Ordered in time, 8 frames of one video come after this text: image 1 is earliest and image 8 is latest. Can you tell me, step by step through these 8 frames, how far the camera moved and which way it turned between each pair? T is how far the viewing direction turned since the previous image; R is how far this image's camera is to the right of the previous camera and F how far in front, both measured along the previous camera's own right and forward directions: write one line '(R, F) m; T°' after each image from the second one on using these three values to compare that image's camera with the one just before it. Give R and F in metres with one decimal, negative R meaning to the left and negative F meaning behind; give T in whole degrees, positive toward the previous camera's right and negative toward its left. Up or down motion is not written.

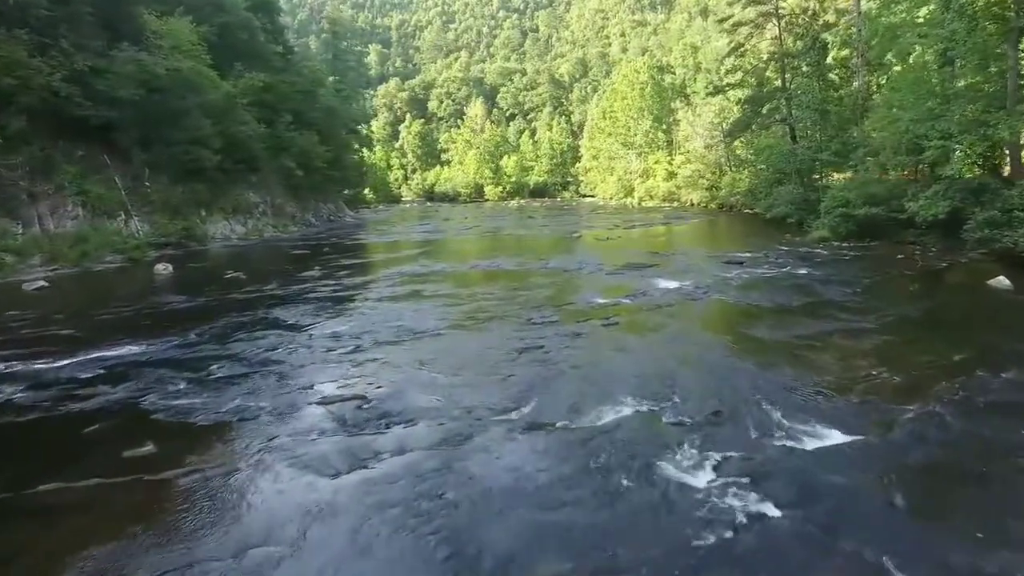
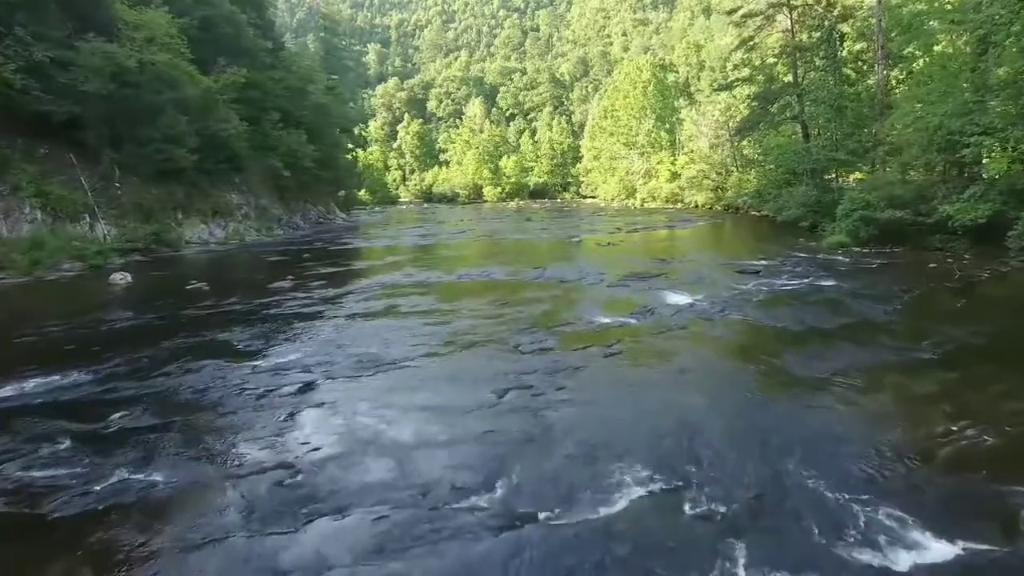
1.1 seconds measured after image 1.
(+0.2, +1.7) m; 0°
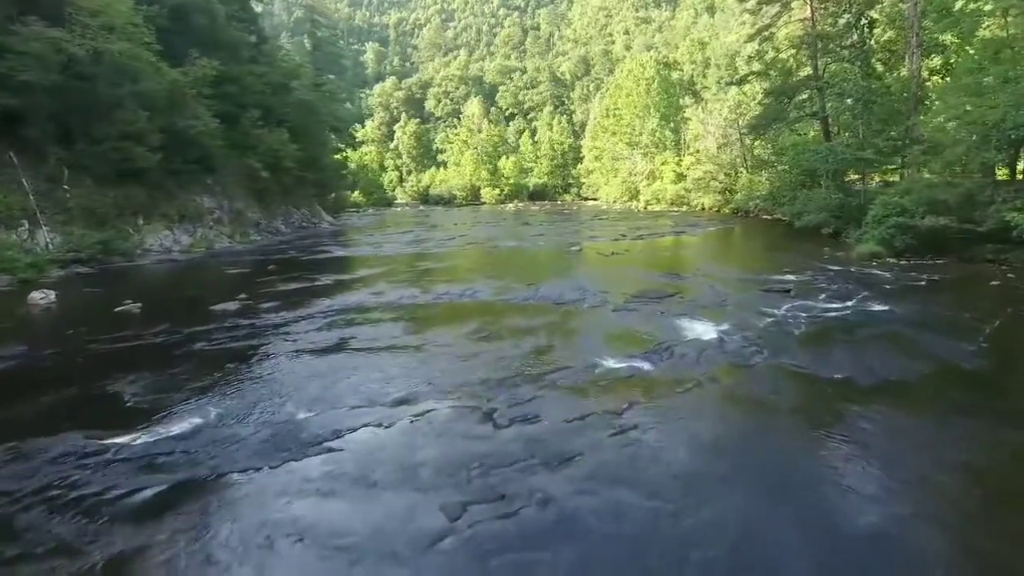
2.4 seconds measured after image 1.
(+0.2, +2.5) m; 0°
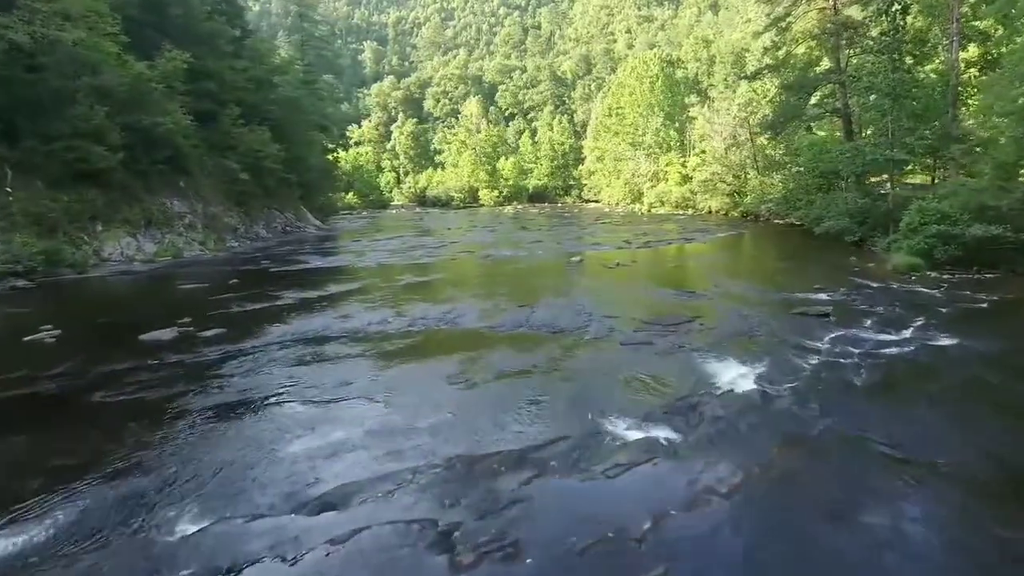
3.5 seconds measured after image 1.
(+0.2, +2.2) m; 0°
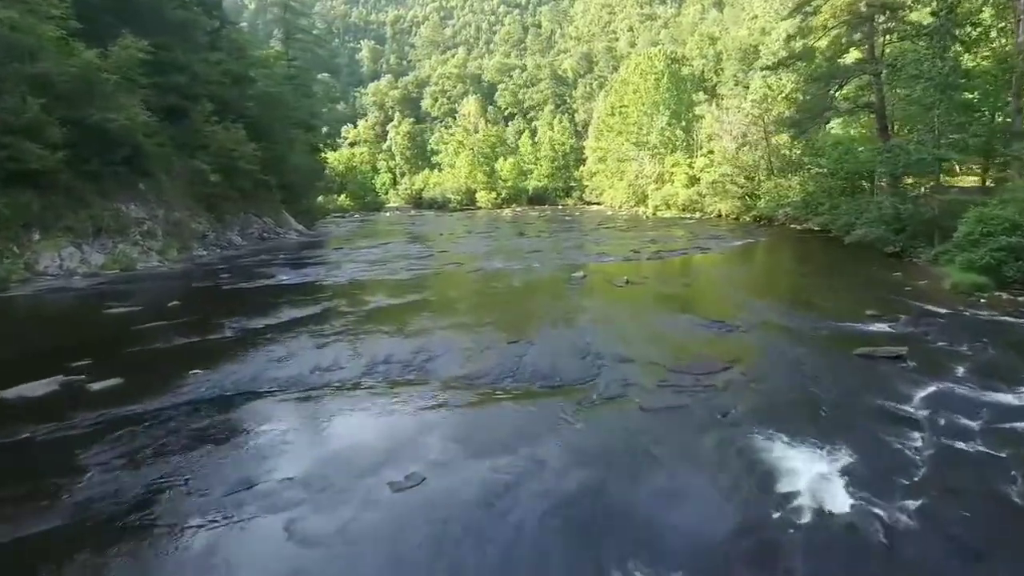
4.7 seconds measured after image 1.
(+0.1, +2.8) m; 0°
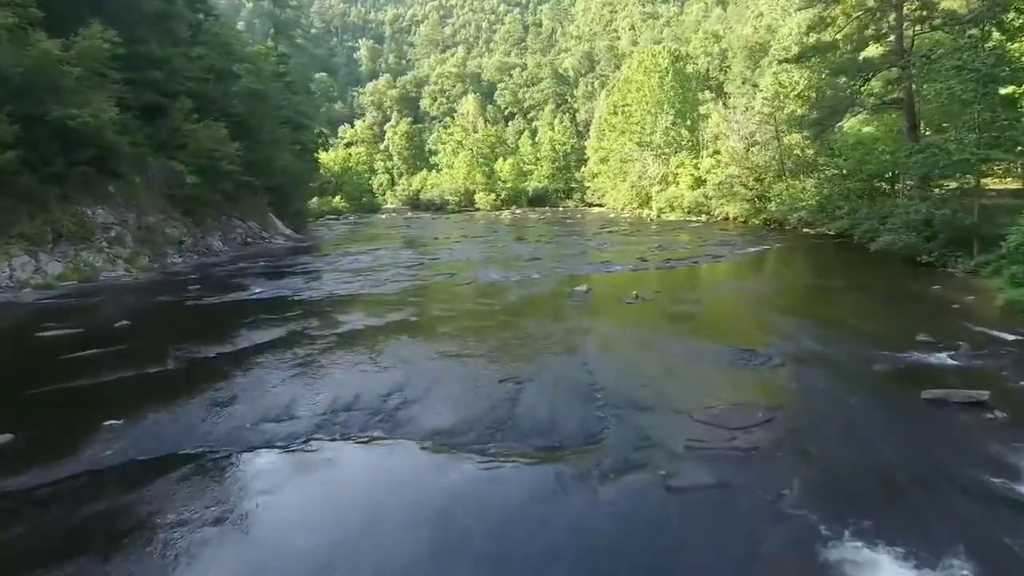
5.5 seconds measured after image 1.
(+0.1, +1.9) m; 0°
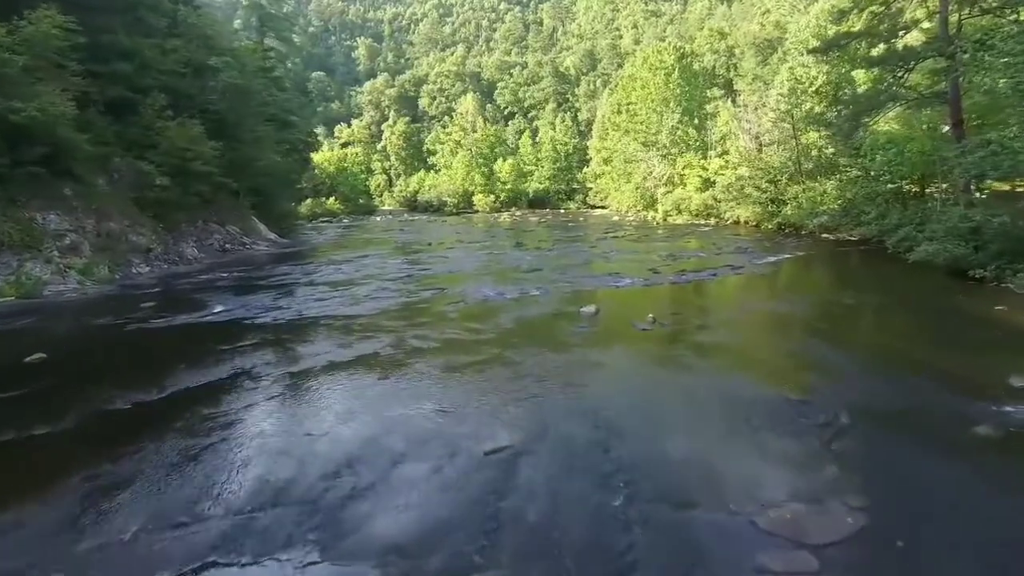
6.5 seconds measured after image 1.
(+0.1, +2.3) m; 0°
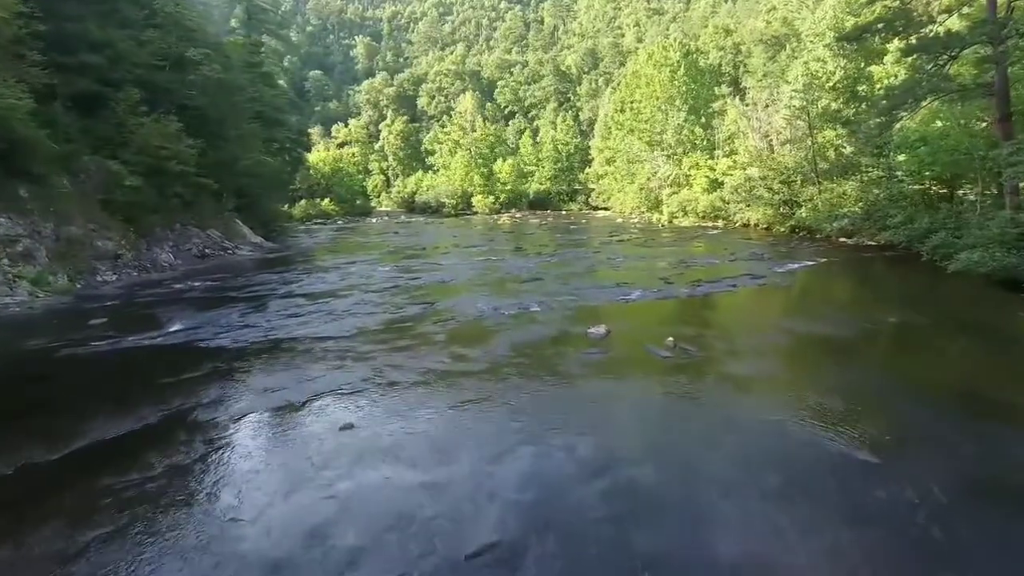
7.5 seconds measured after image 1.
(0.0, +1.9) m; 0°
